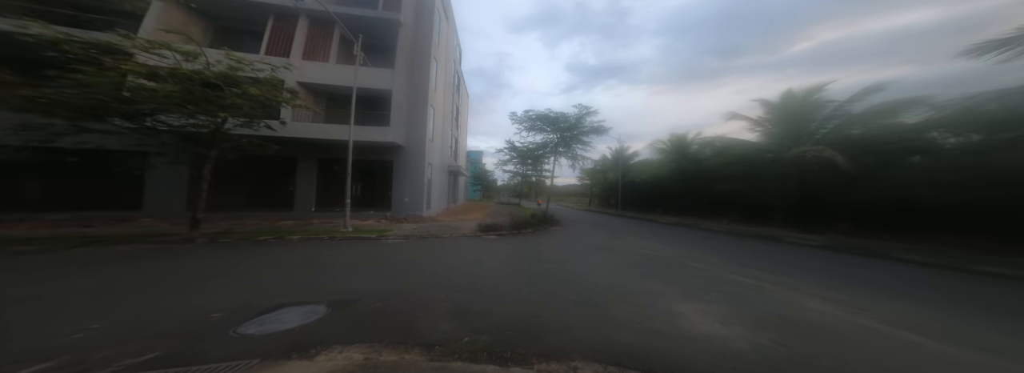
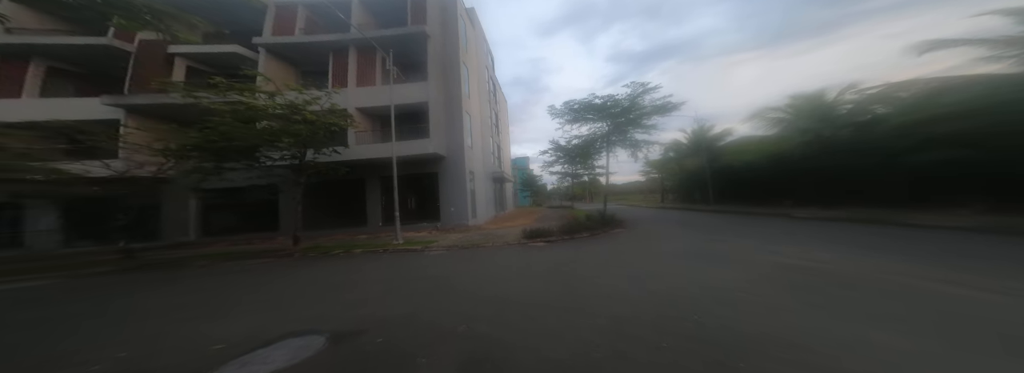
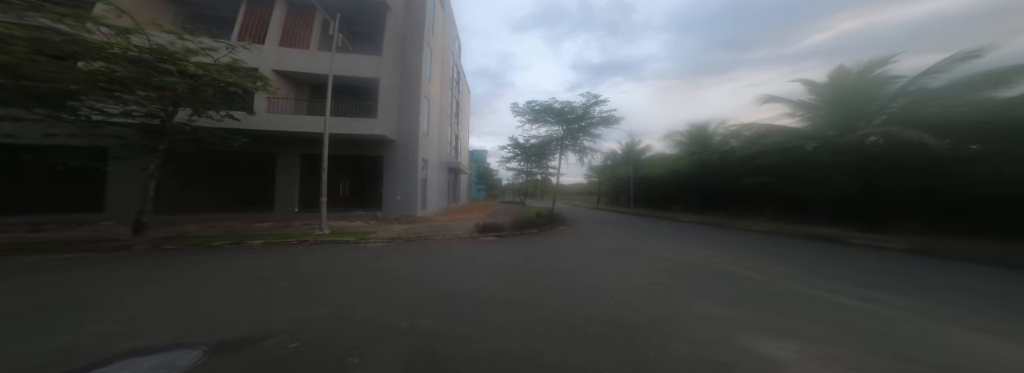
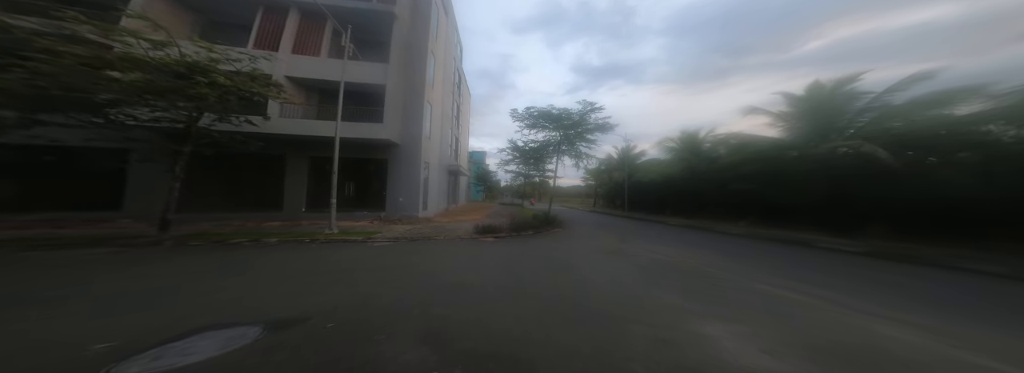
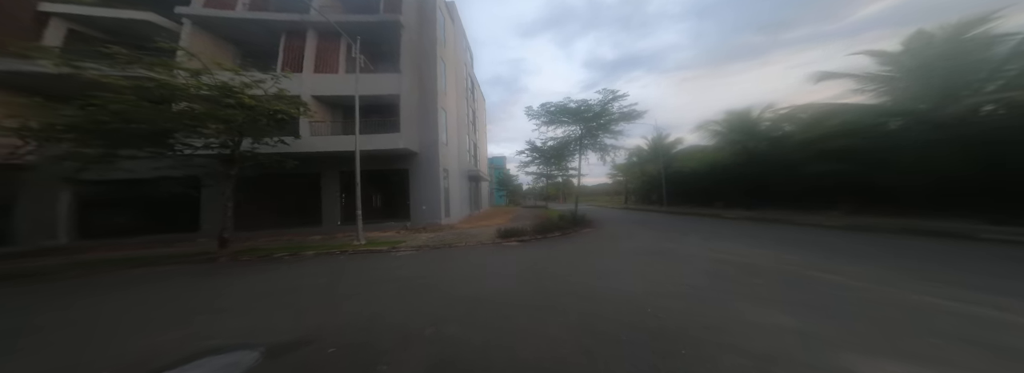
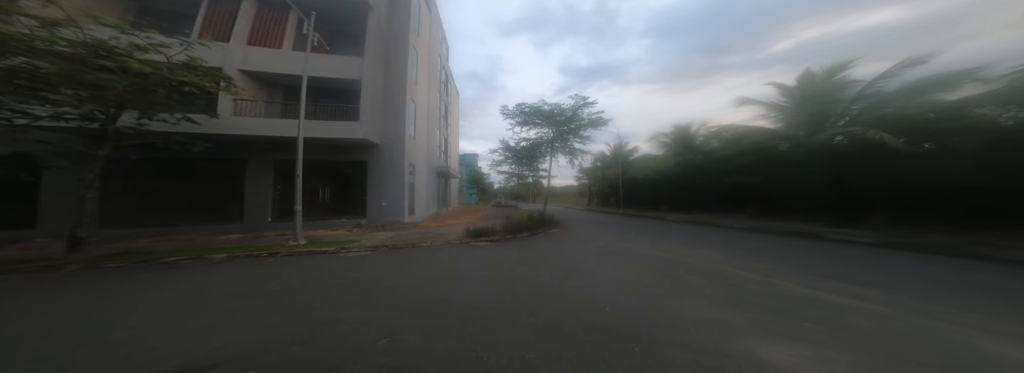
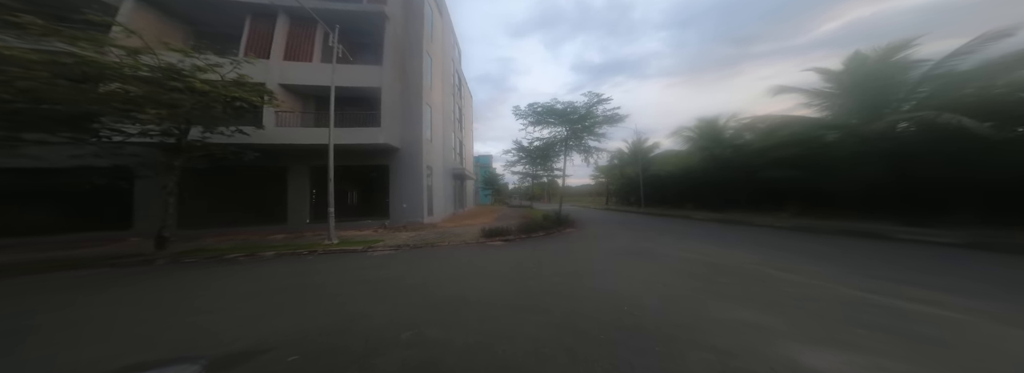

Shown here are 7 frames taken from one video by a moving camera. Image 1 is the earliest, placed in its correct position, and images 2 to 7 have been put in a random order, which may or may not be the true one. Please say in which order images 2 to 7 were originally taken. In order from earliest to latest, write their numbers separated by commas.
4, 3, 6, 7, 5, 2
